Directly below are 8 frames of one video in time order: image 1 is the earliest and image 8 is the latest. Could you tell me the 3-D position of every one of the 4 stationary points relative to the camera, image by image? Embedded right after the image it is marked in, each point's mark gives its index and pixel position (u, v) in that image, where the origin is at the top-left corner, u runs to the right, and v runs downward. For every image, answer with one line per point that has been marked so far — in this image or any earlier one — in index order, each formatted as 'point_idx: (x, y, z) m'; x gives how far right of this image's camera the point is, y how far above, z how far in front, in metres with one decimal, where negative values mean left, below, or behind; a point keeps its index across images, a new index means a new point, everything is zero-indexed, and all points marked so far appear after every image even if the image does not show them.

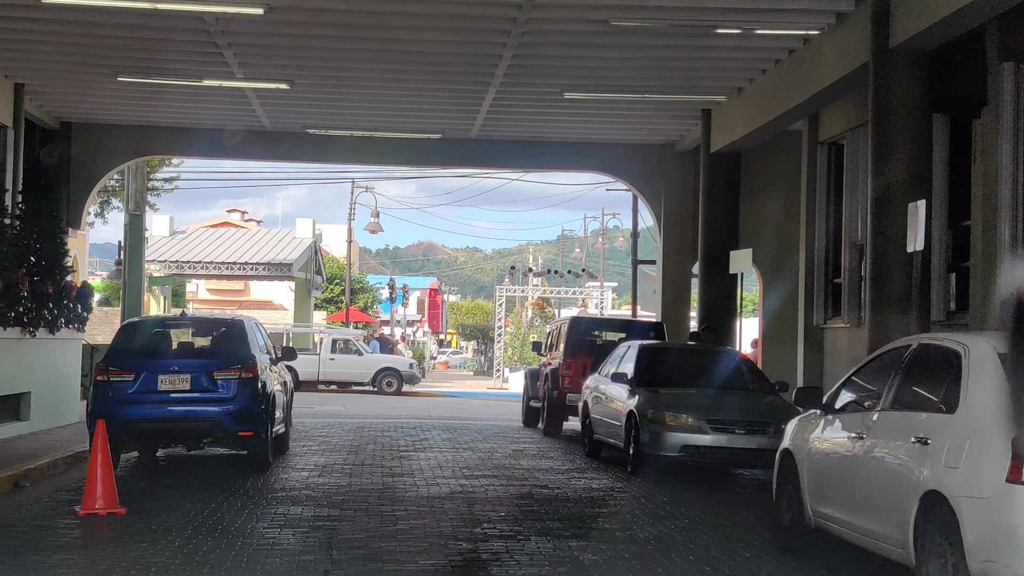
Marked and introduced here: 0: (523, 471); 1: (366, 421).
0: (+0.1, -1.6, +11.7) m
1: (-2.0, -1.8, +18.8) m
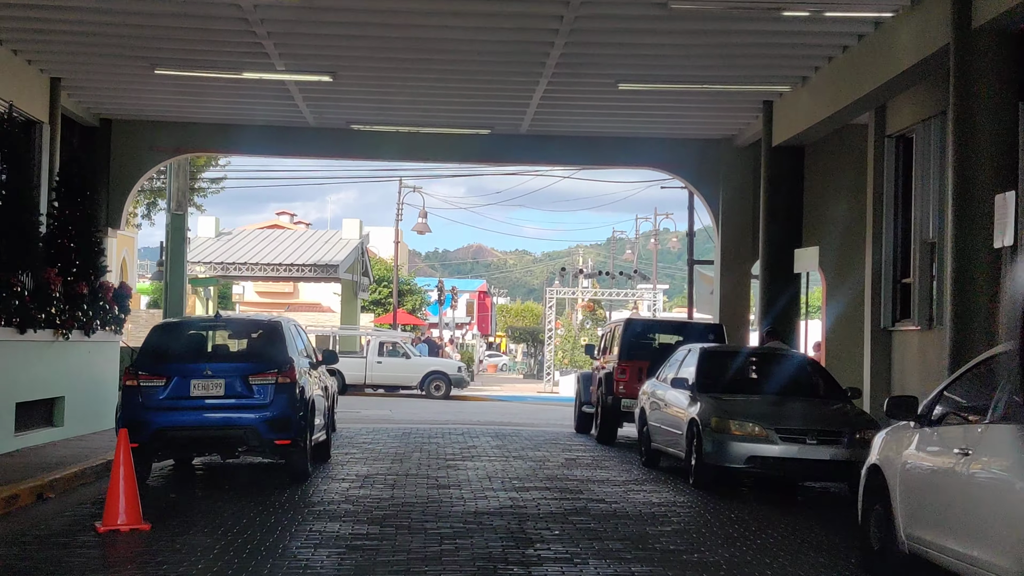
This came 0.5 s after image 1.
0: (+0.5, -1.6, +11.0) m
1: (-1.3, -1.9, +18.2) m
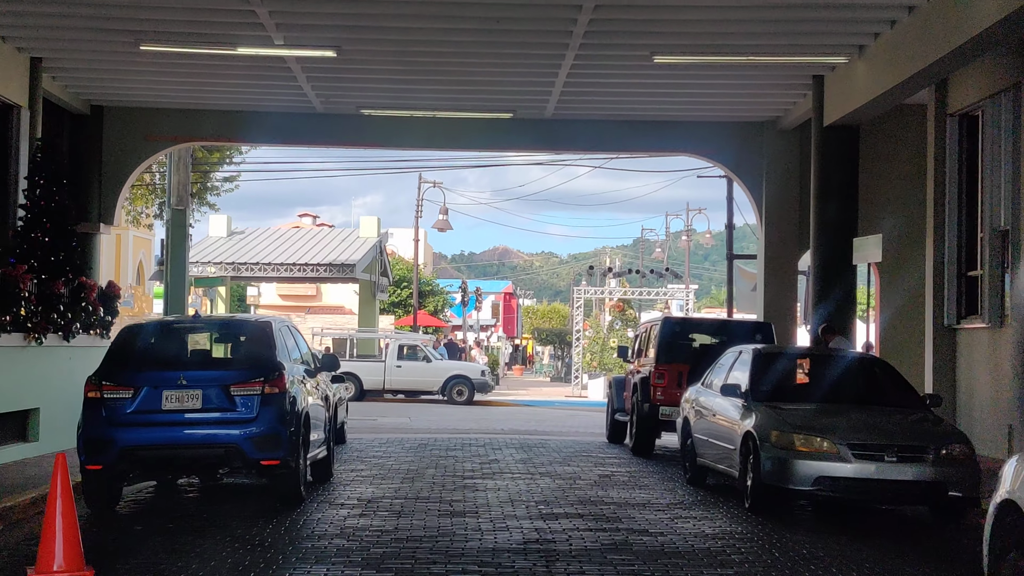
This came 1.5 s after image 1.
0: (+0.7, -1.5, +9.5) m
1: (-1.0, -1.8, +16.7) m
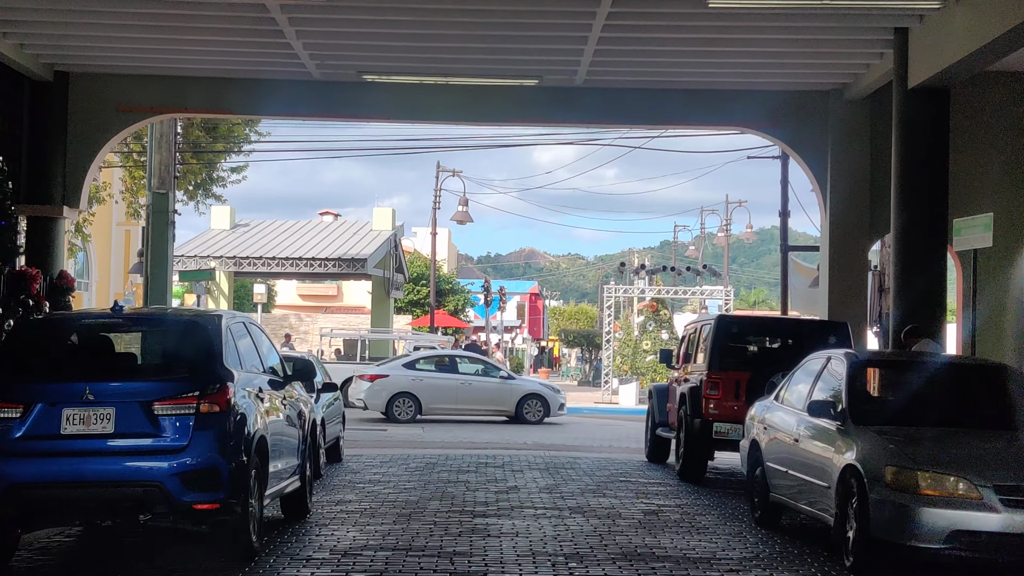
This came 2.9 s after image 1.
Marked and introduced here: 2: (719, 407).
0: (+0.8, -1.4, +7.1) m
1: (-0.8, -1.8, +14.3) m
2: (+1.8, -1.0, +11.8) m
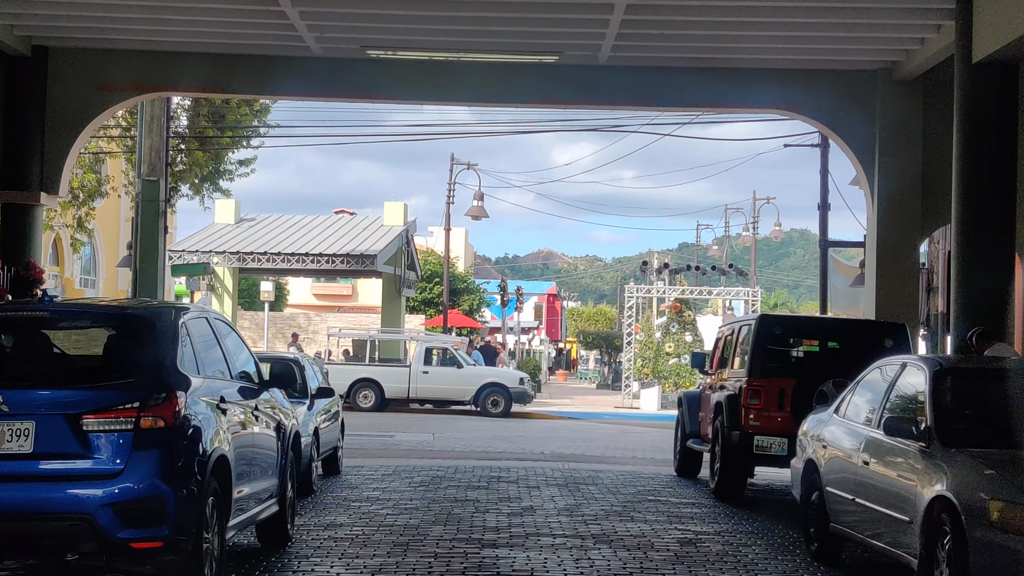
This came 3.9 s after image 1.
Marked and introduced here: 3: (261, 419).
0: (+0.9, -1.4, +5.8) m
1: (-0.6, -1.7, +13.0) m
2: (+1.9, -1.0, +10.5) m
3: (-1.3, -0.7, +7.2) m
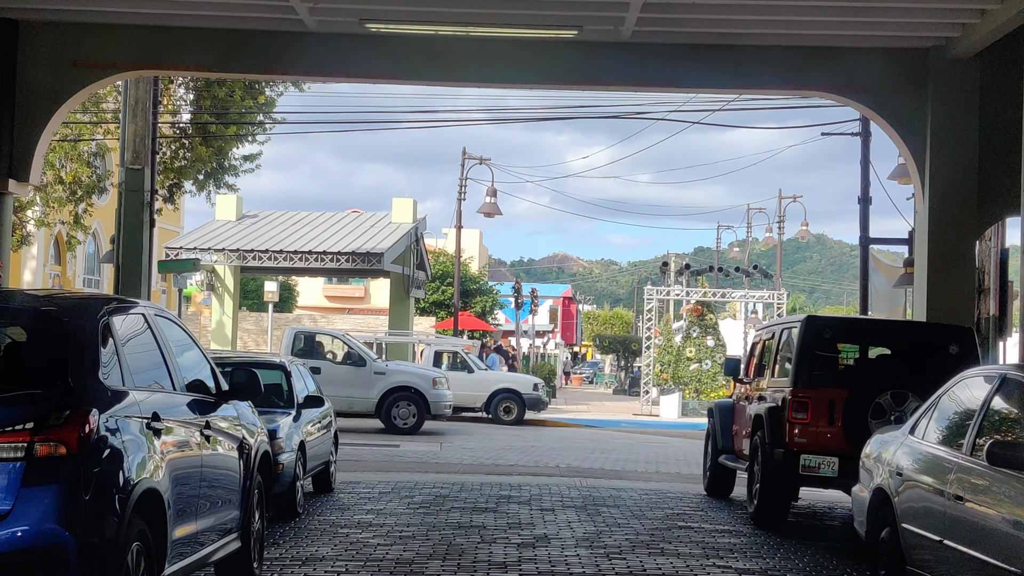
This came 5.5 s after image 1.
0: (+0.9, -1.4, +4.5) m
1: (-0.5, -1.7, +11.8) m
2: (+2.0, -1.0, +9.2) m
3: (-1.3, -0.7, +6.0) m
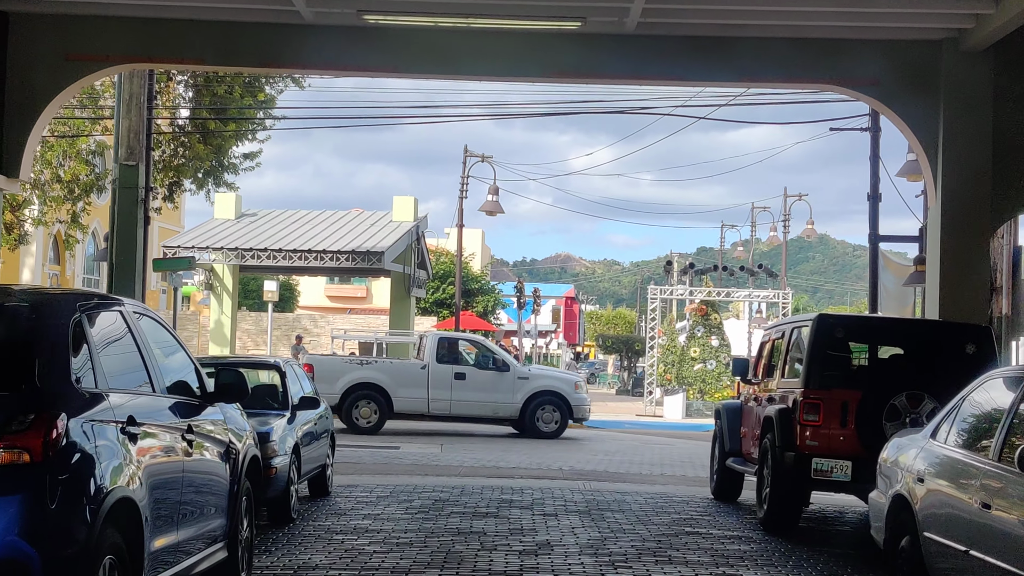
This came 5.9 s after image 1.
0: (+0.9, -1.4, +4.2) m
1: (-0.5, -1.7, +11.4) m
2: (+2.0, -1.0, +8.9) m
3: (-1.3, -0.6, +5.7) m
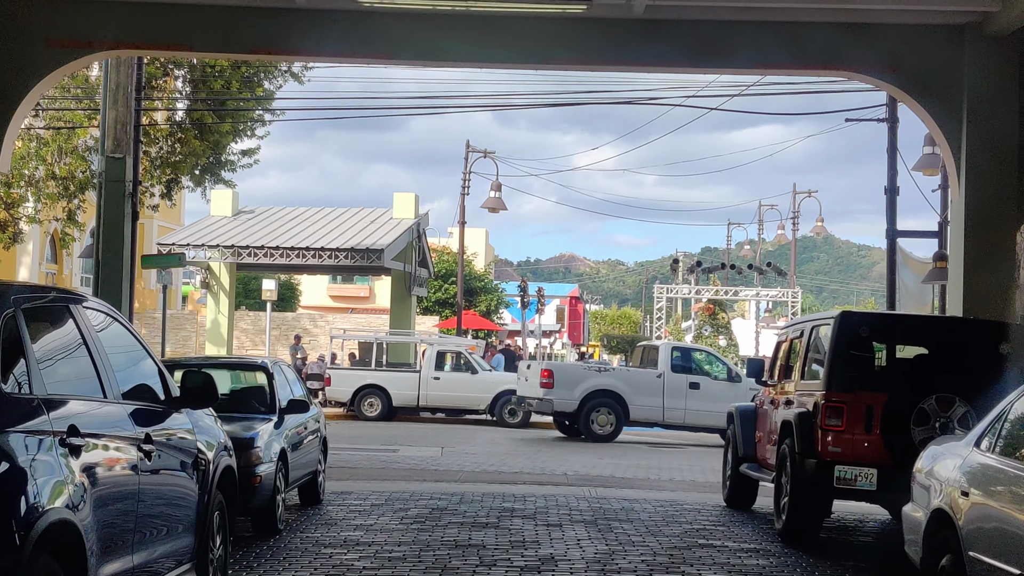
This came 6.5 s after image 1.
0: (+0.9, -1.3, +3.6) m
1: (-0.5, -1.7, +10.9) m
2: (+2.0, -0.9, +8.3) m
3: (-1.3, -0.6, +5.1) m
